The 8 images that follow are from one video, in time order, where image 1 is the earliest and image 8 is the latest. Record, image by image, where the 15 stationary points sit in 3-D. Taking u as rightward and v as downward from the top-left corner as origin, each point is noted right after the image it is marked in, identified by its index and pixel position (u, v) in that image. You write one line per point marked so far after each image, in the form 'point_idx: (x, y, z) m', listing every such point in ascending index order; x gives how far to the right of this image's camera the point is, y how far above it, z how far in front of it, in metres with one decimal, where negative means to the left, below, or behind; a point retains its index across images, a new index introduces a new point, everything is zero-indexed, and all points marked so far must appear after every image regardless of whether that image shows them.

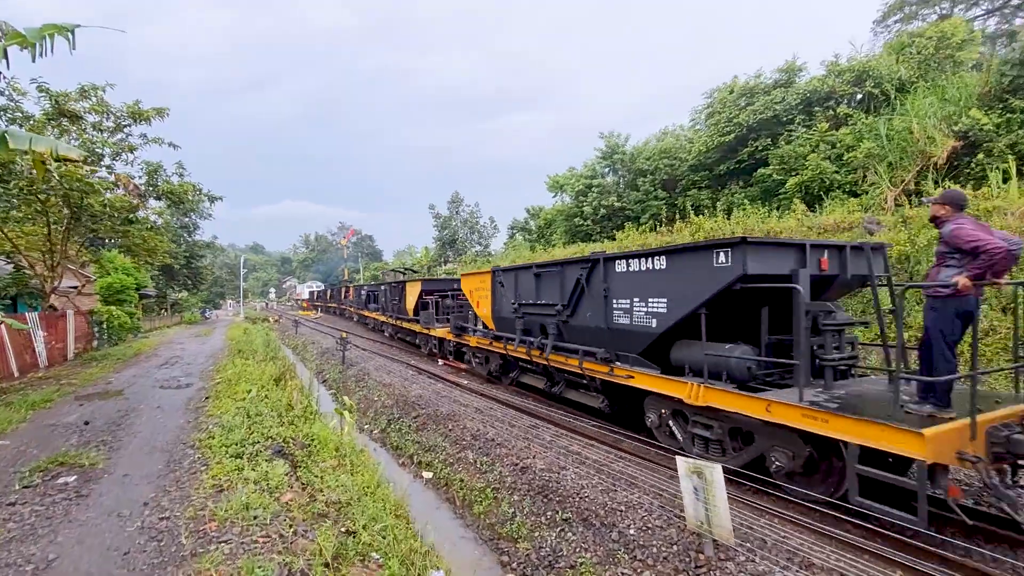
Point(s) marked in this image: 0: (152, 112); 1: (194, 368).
0: (-8.6, +4.2, +11.5) m
1: (-7.3, -1.9, +11.2) m
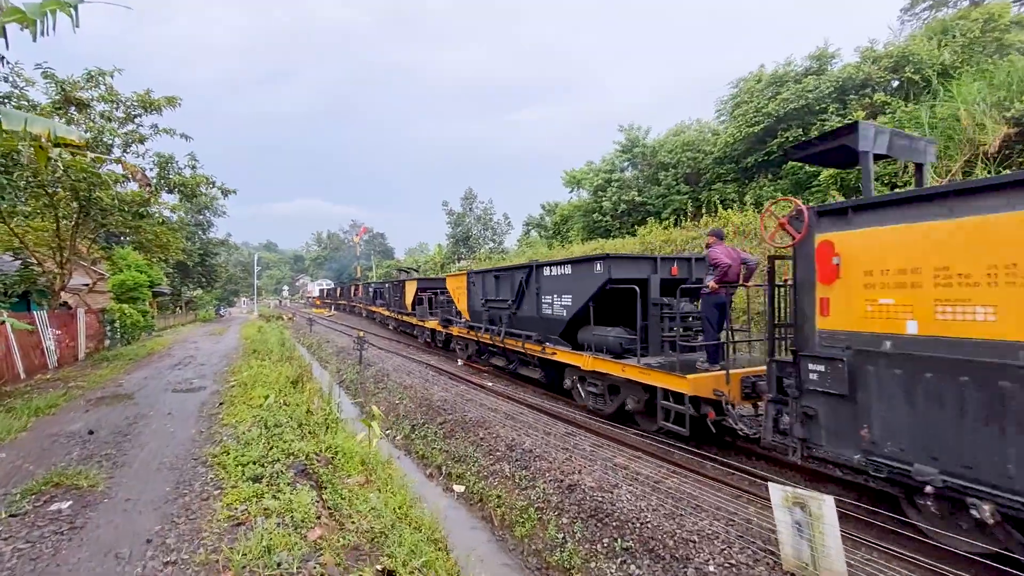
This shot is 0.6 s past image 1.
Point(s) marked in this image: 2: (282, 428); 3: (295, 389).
0: (-8.0, +4.3, +11.0) m
1: (-6.7, -1.8, +10.7) m
2: (-2.7, -1.7, +5.7) m
3: (-3.7, -1.7, +8.3) m
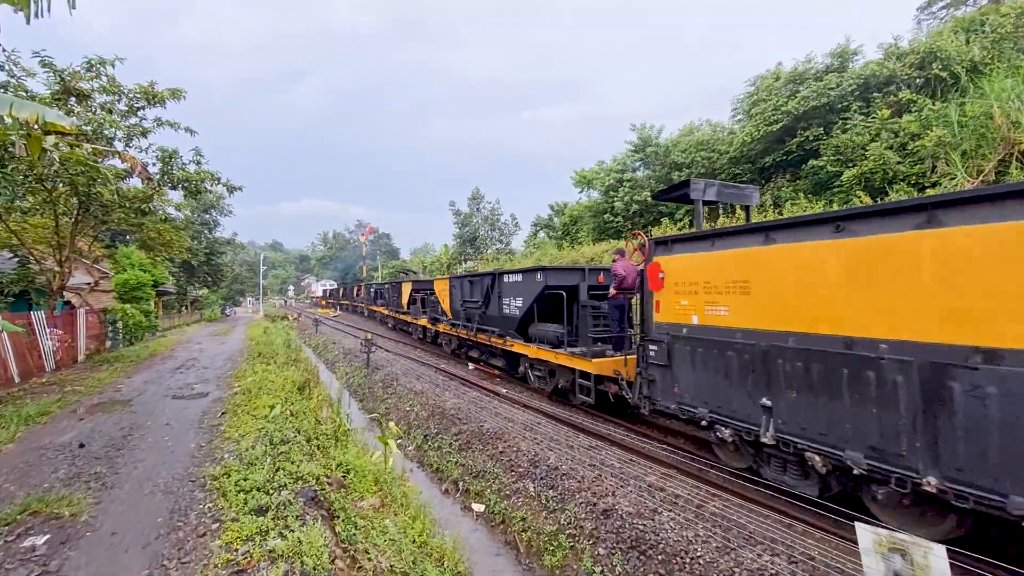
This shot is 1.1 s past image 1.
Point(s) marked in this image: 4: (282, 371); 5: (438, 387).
0: (-7.6, +4.3, +10.6) m
1: (-6.4, -1.8, +10.2) m
2: (-2.4, -1.7, +5.2) m
3: (-3.4, -1.8, +7.8) m
4: (-4.8, -1.7, +10.1) m
5: (-1.9, -2.5, +12.3) m
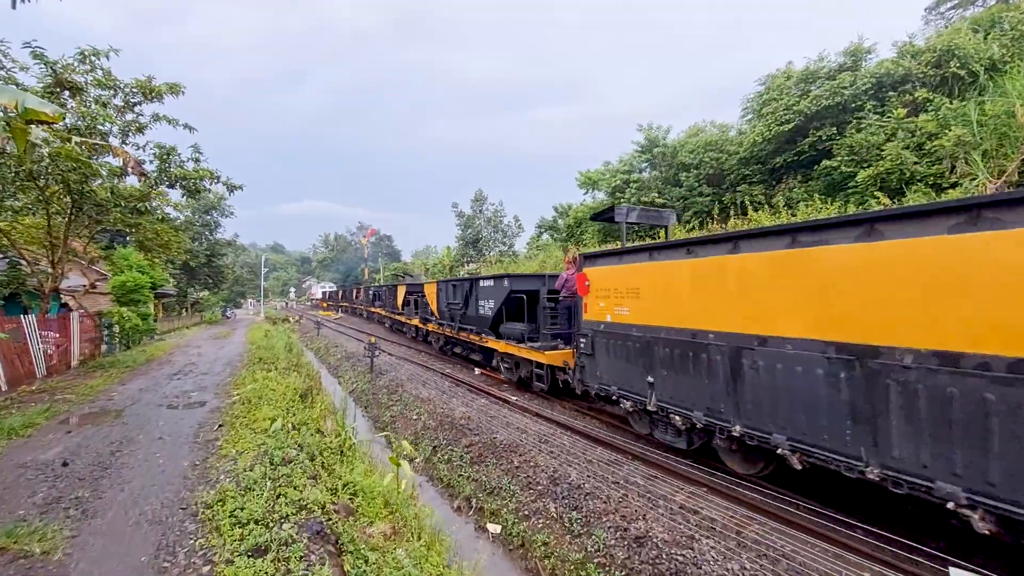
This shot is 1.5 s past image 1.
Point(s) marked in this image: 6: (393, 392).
0: (-7.3, +4.2, +10.1) m
1: (-6.1, -1.9, +9.8) m
2: (-2.2, -1.7, +4.8) m
3: (-3.2, -1.8, +7.4) m
4: (-4.5, -1.8, +9.6) m
5: (-1.7, -2.6, +11.8) m
6: (-3.0, -2.6, +12.1) m
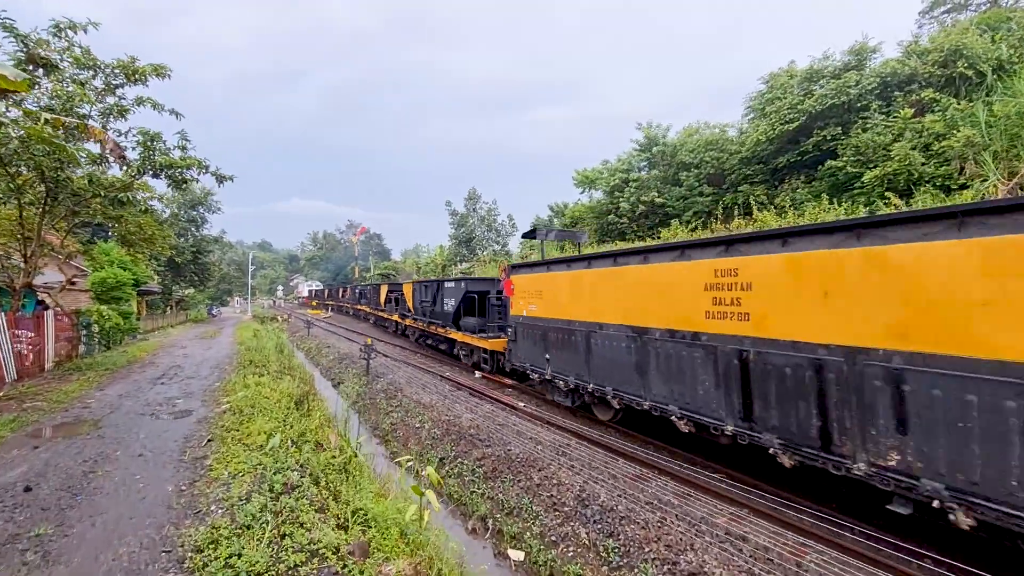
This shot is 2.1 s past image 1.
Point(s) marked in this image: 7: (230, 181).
0: (-7.1, +4.3, +9.4) m
1: (-5.9, -1.8, +9.1) m
2: (-1.9, -1.7, +4.1) m
3: (-2.9, -1.8, +6.7) m
4: (-4.3, -1.8, +9.0) m
5: (-1.5, -2.6, +11.2) m
6: (-2.9, -2.6, +11.5) m
7: (-6.2, +2.4, +10.6) m
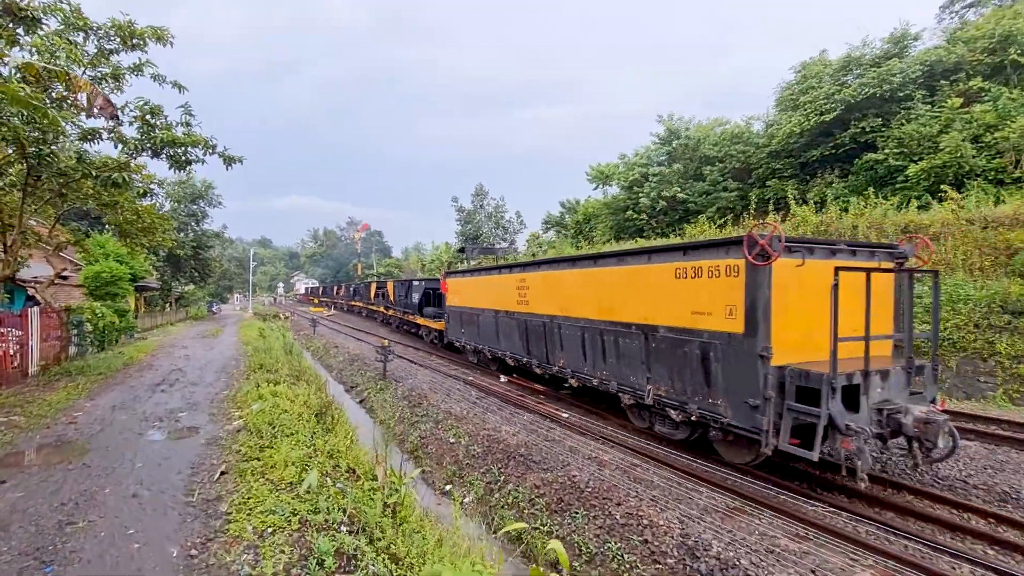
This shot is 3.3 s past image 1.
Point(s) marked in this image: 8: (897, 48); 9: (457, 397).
0: (-6.2, +4.4, +8.3) m
1: (-5.1, -1.7, +8.0) m
2: (-1.1, -1.7, +3.0) m
3: (-2.1, -1.7, +5.6) m
4: (-3.5, -1.7, +7.8) m
5: (-0.7, -2.5, +10.1) m
6: (-2.1, -2.5, +10.4) m
7: (-5.4, +2.5, +9.5) m
8: (+15.8, +9.8, +19.8) m
9: (-1.3, -2.5, +11.0) m
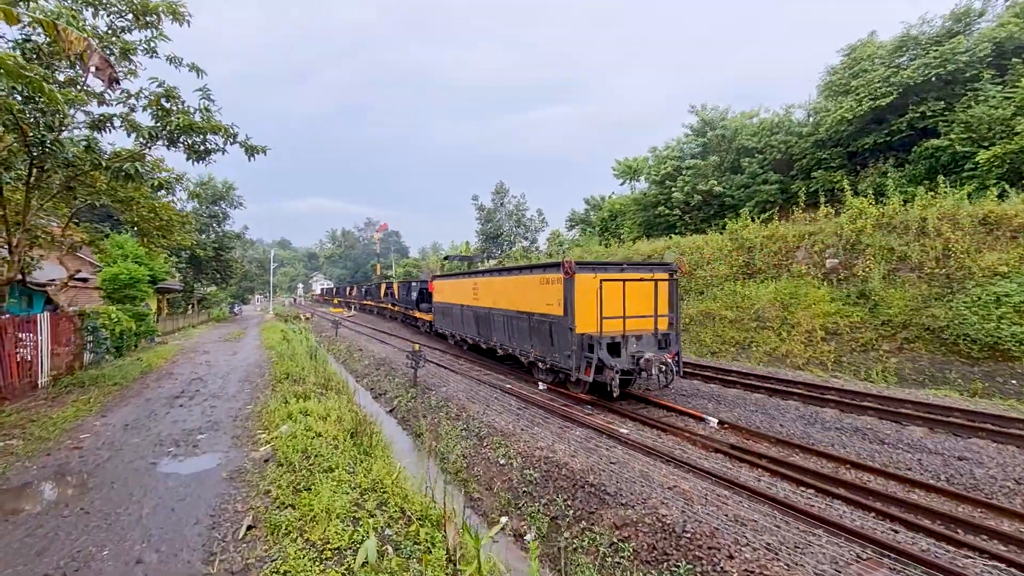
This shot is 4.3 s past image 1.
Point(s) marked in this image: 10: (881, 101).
0: (-5.4, +4.3, +7.5) m
1: (-4.3, -1.8, +7.2) m
2: (-0.4, -1.7, +2.1) m
3: (-1.3, -1.8, +4.7) m
4: (-2.7, -1.7, +7.0) m
5: (+0.2, -2.5, +9.1) m
6: (-1.1, -2.5, +9.4) m
7: (-4.5, +2.4, +8.7) m
8: (+16.9, +9.9, +18.3) m
9: (-0.3, -2.5, +10.0) m
10: (+14.2, +7.2, +18.8) m
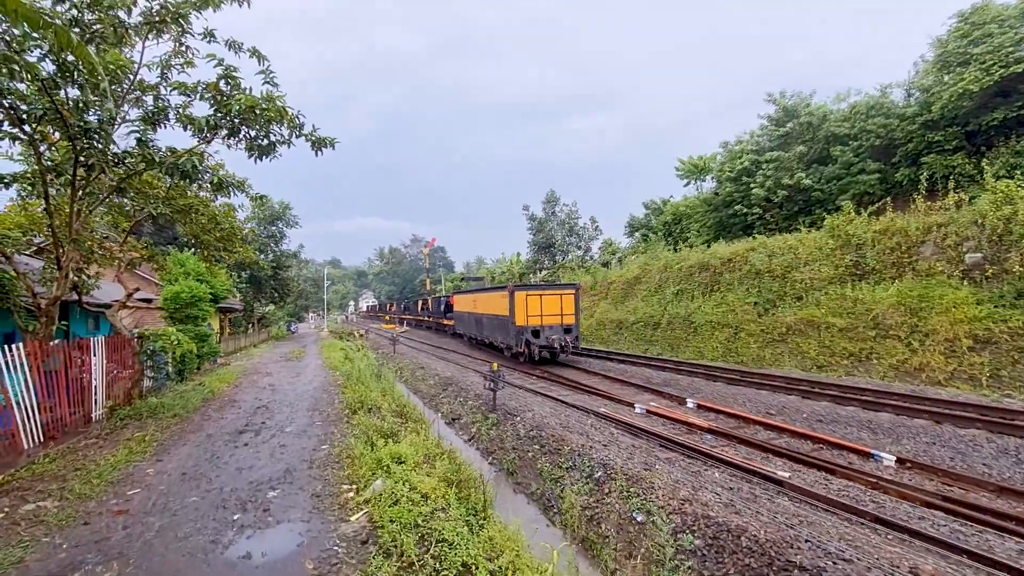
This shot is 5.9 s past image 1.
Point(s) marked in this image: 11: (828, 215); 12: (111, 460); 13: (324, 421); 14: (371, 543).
0: (-3.9, +4.1, +6.5) m
1: (-2.7, -1.9, +5.9) m
2: (+0.8, -1.6, +0.5) m
3: (+0.1, -1.8, +3.2) m
4: (-1.1, -1.8, +5.6) m
5: (+2.0, -2.6, +7.5) m
6: (+0.7, -2.7, +7.9) m
7: (-2.8, +2.2, +7.6) m
8: (+19.1, +10.1, +15.4) m
9: (+1.6, -2.6, +8.4) m
10: (+16.6, +7.3, +16.1) m
11: (+12.9, +3.0, +19.8) m
12: (-4.5, -1.9, +5.5) m
13: (-2.9, -2.0, +7.6) m
14: (-1.0, -1.8, +3.6) m
